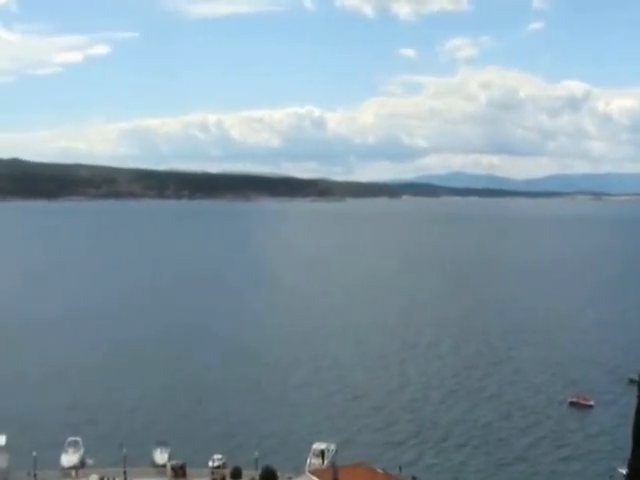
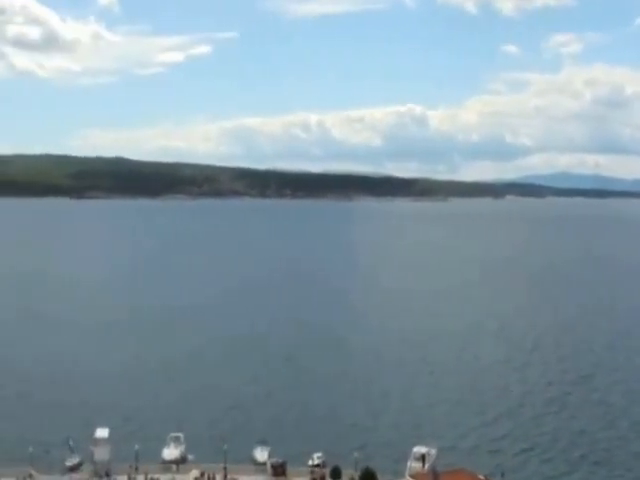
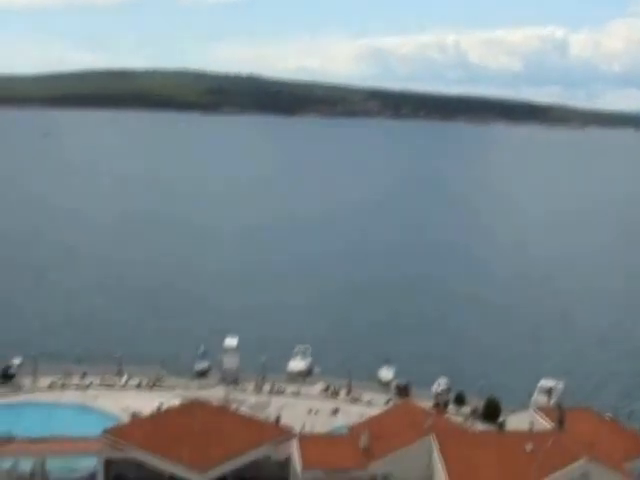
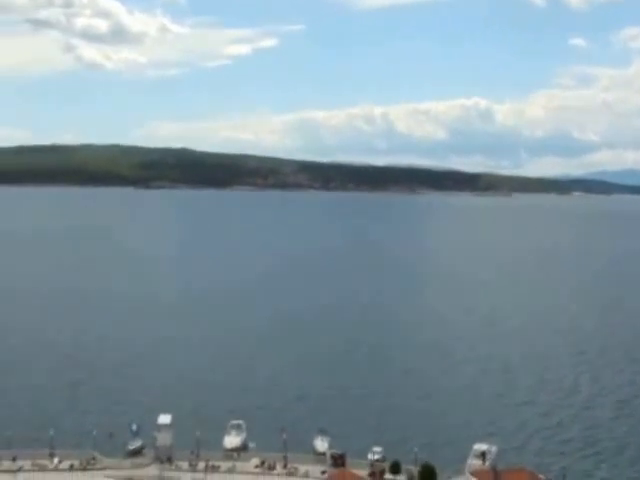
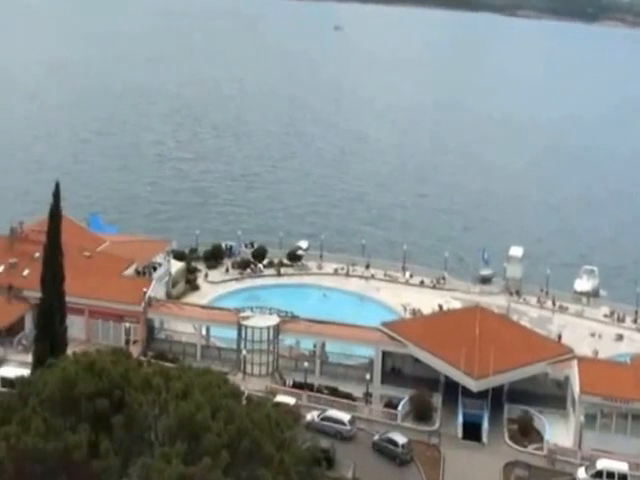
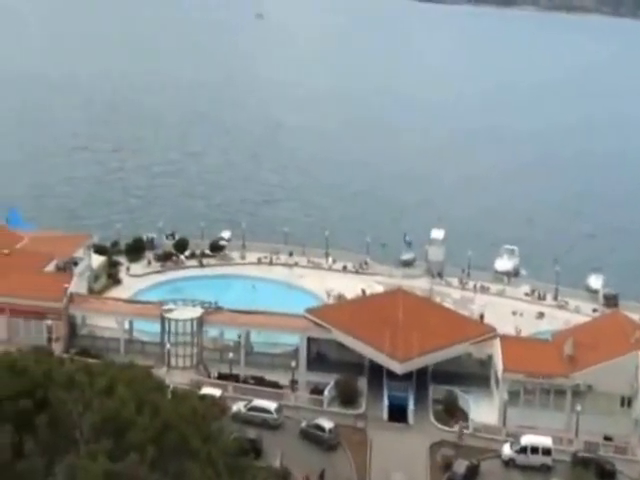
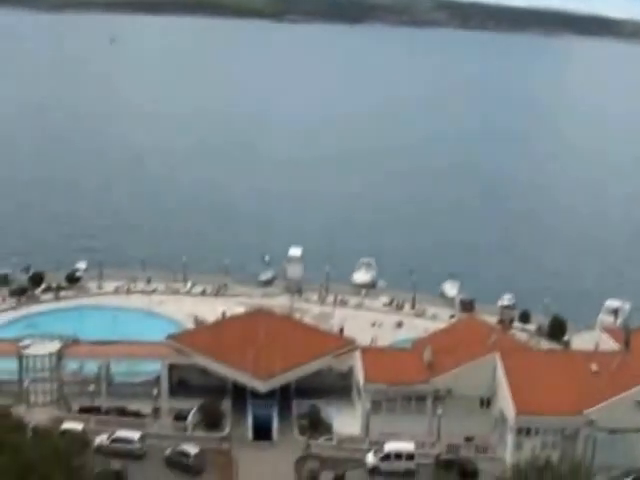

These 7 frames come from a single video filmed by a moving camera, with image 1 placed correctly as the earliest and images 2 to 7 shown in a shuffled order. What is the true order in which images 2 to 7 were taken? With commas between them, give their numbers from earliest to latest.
2, 4, 3, 7, 6, 5
